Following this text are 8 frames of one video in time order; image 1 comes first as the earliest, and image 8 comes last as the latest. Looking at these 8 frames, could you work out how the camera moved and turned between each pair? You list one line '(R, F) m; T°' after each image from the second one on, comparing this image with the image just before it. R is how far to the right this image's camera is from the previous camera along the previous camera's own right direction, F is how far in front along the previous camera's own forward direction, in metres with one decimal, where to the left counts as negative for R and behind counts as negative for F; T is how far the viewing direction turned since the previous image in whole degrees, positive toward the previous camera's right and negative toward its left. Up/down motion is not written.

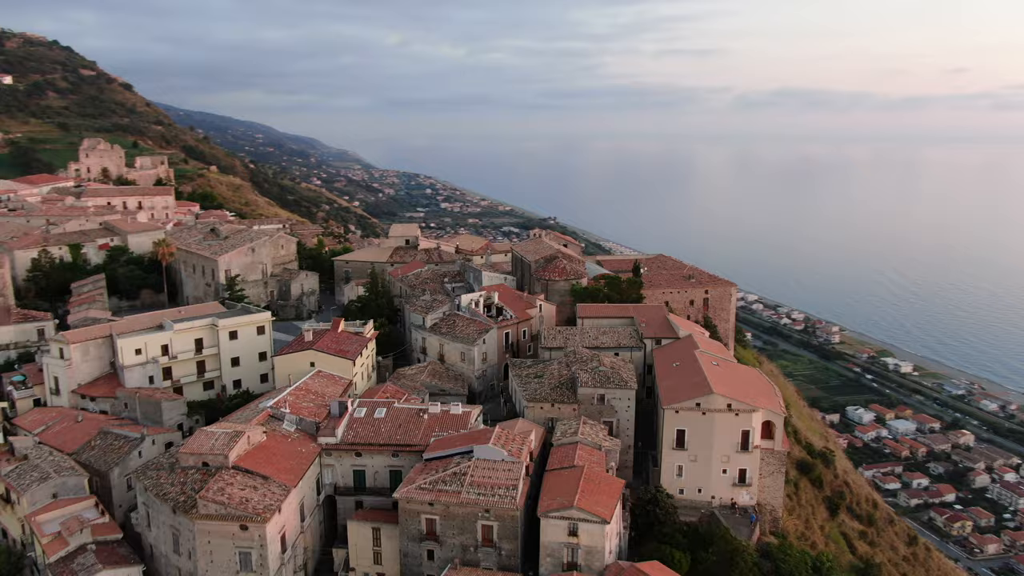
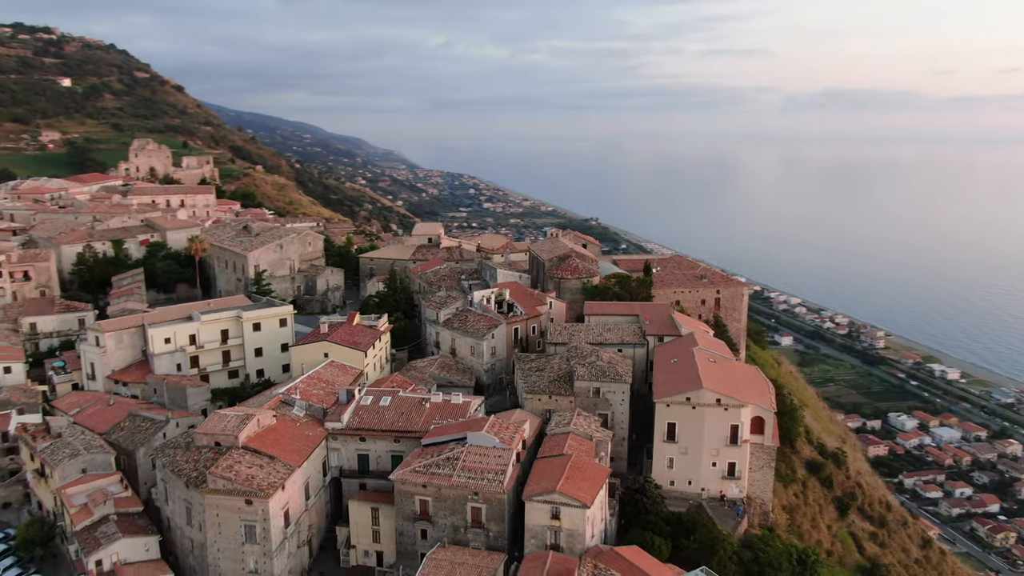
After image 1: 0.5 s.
(+1.3, -1.0) m; -3°
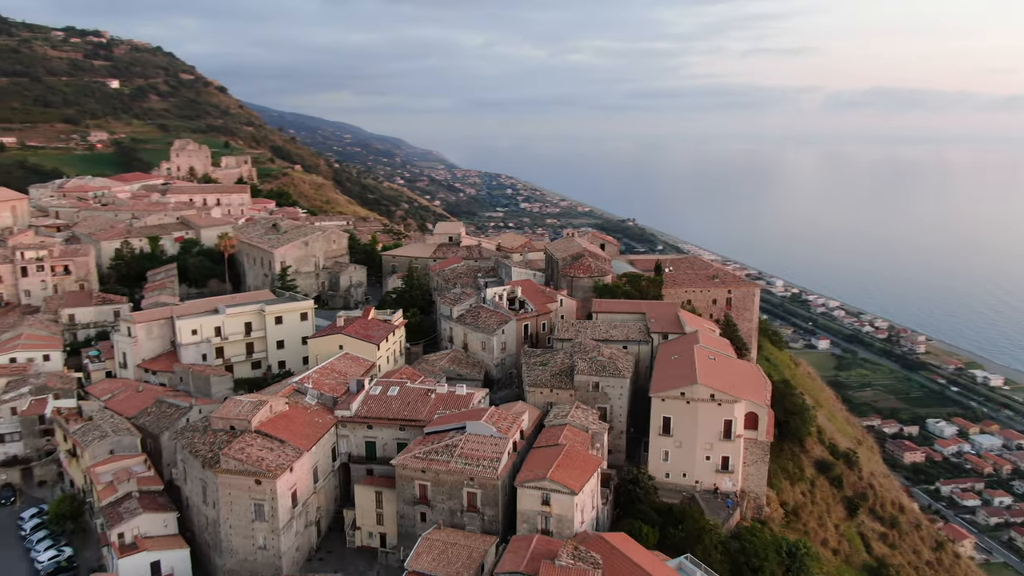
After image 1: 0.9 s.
(+1.1, -0.9) m; -3°
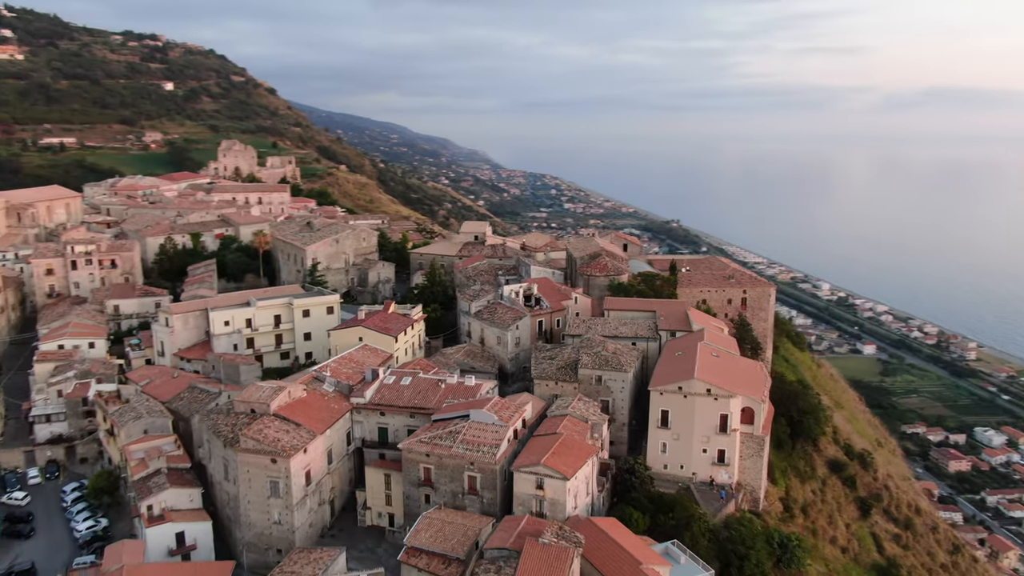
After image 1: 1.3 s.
(+1.2, -1.1) m; -3°
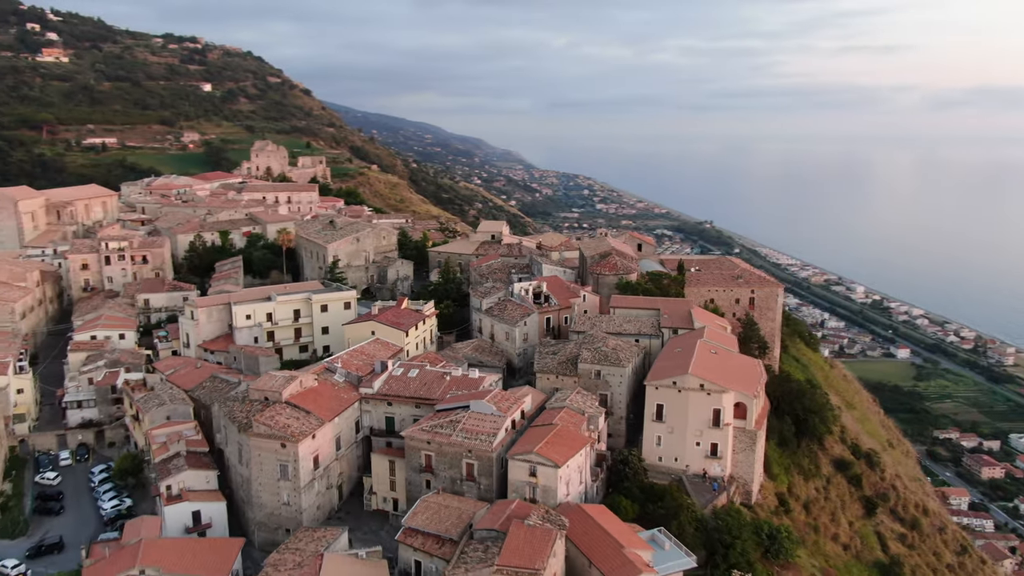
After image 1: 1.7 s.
(+1.0, -1.0) m; -2°
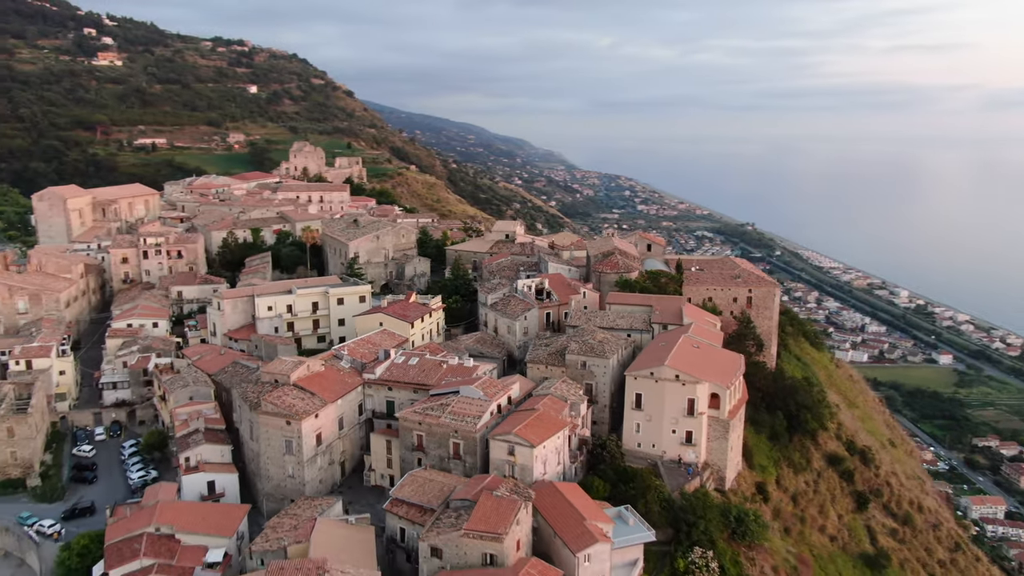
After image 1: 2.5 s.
(+1.8, -1.8) m; -3°
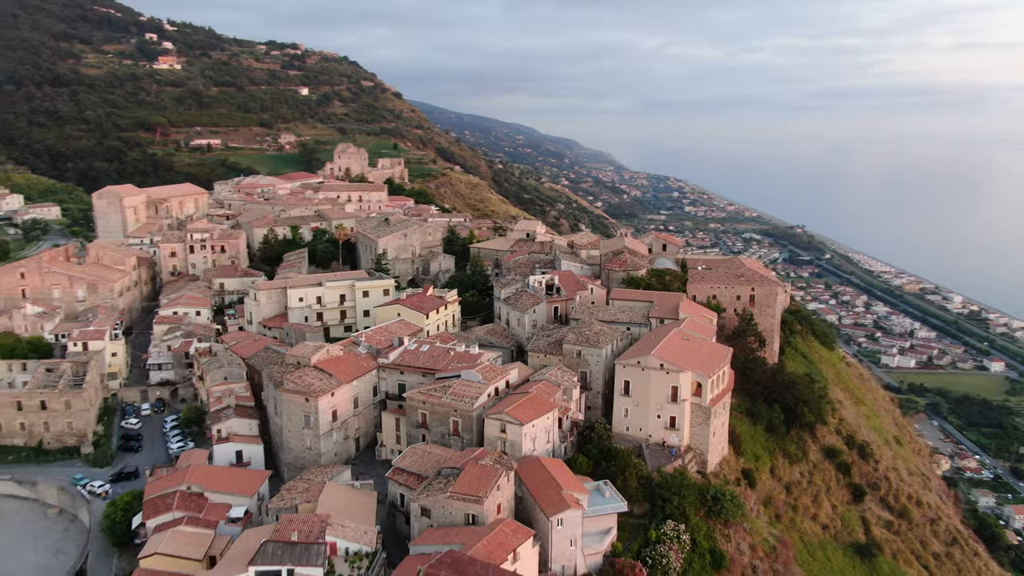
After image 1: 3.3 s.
(+1.8, -2.3) m; -4°
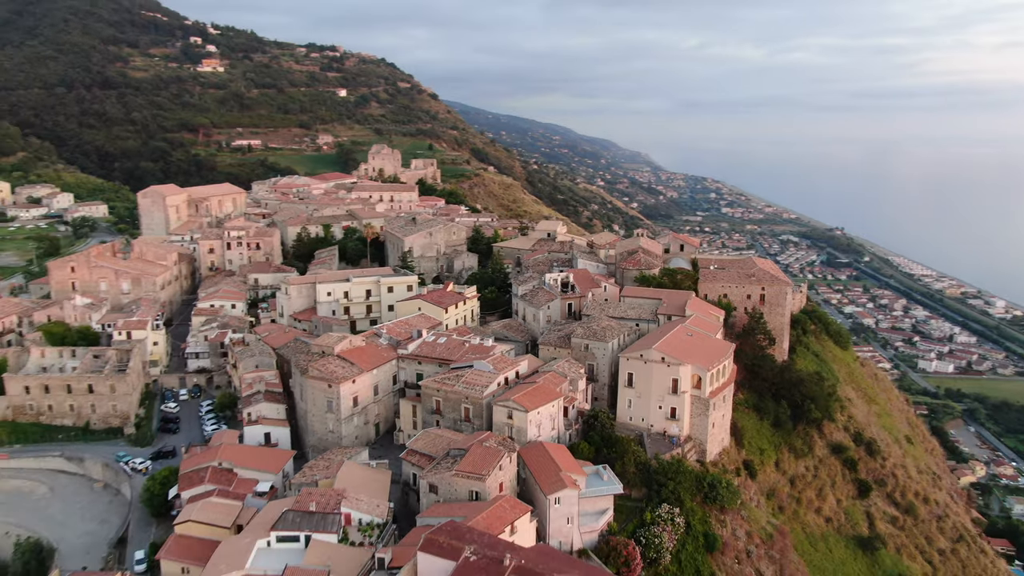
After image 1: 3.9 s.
(+1.0, -1.7) m; -3°
